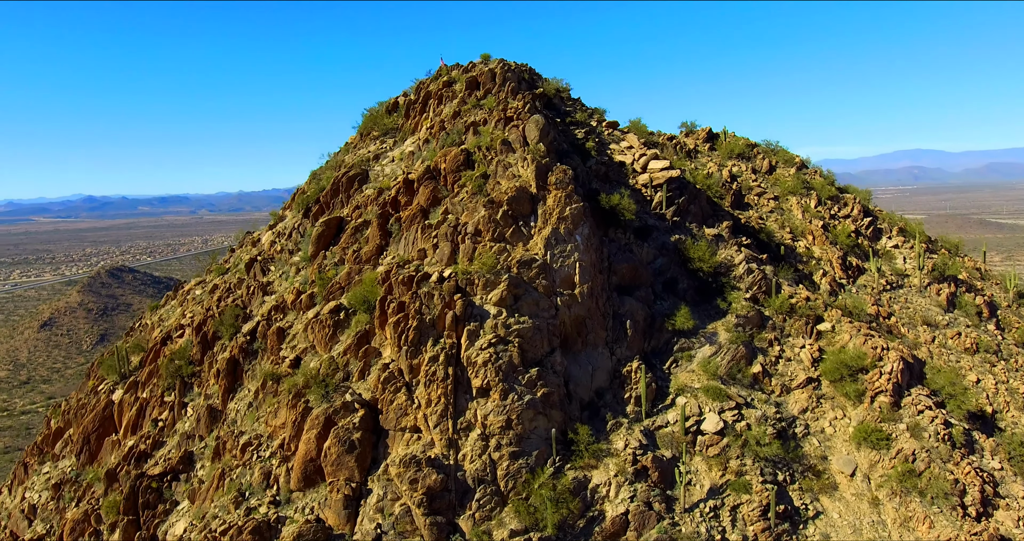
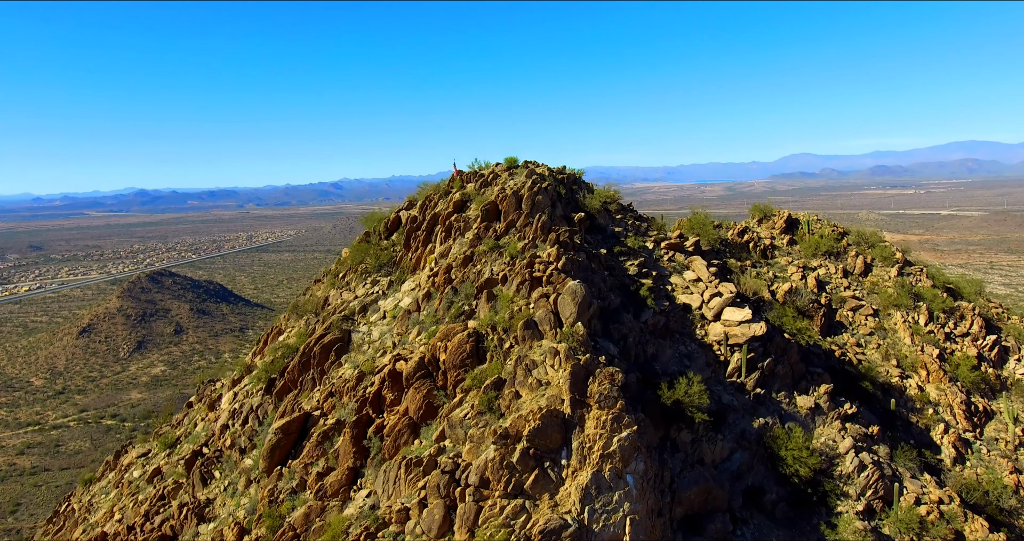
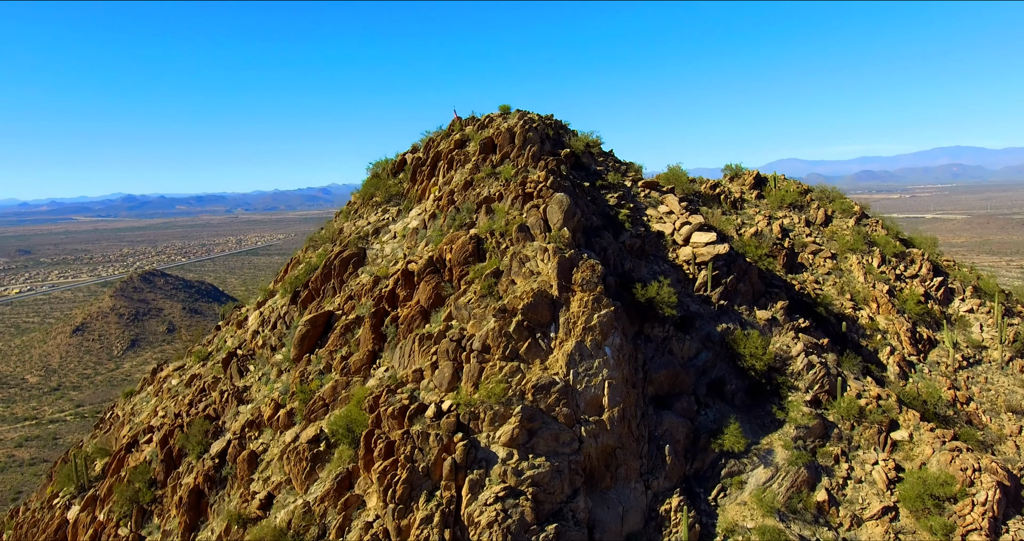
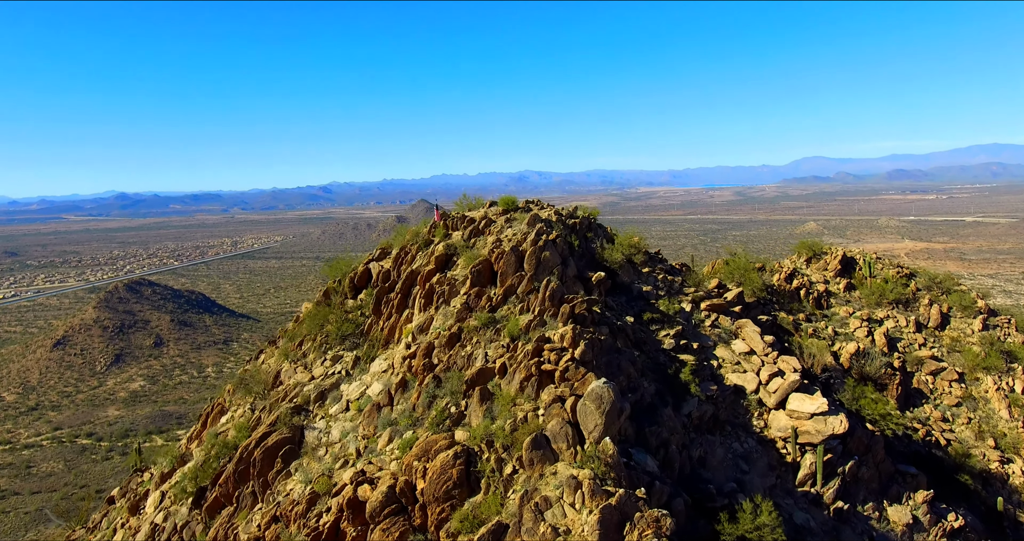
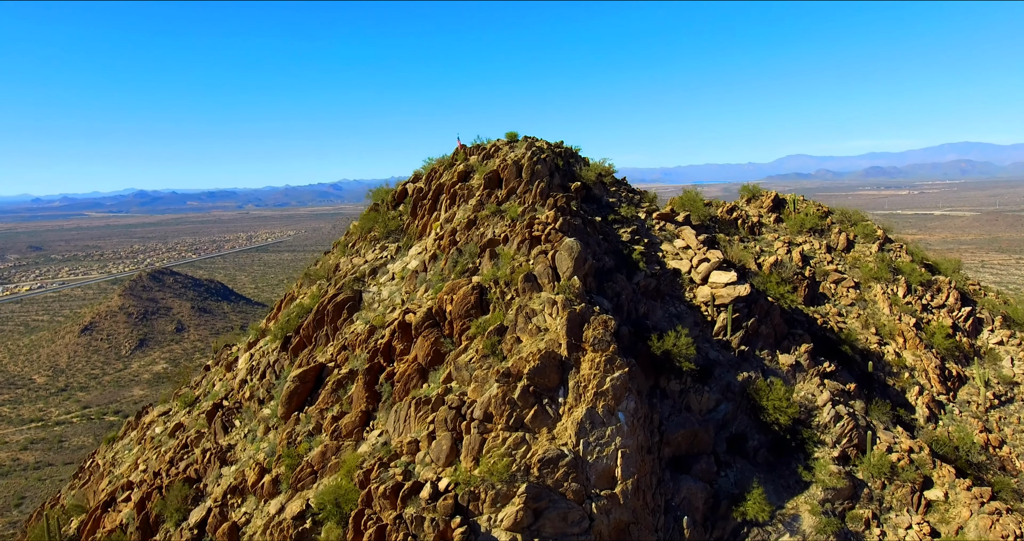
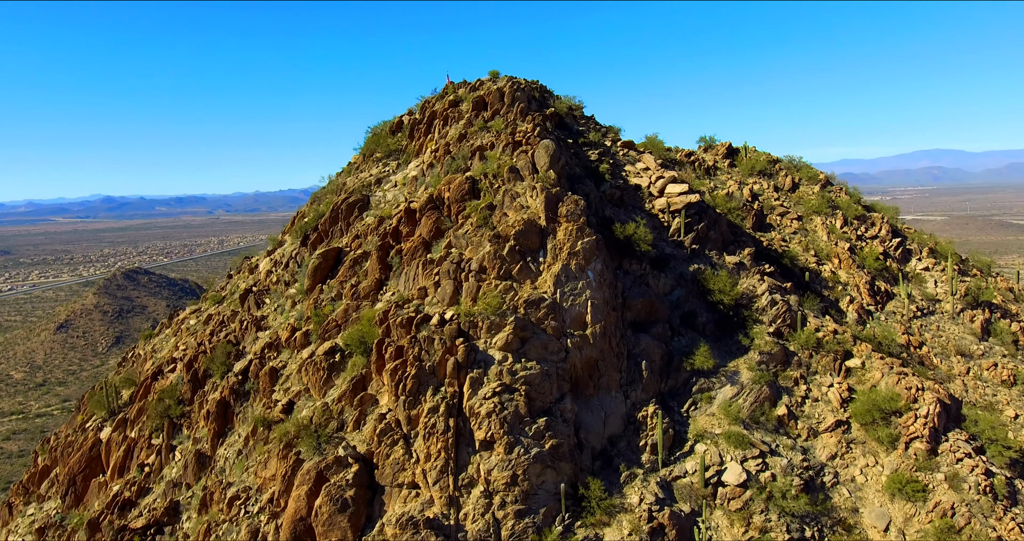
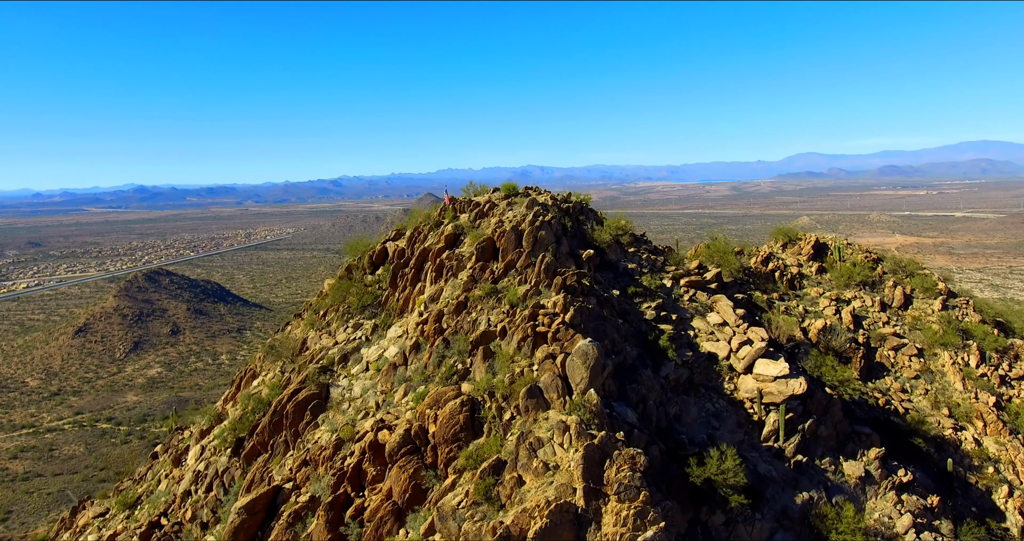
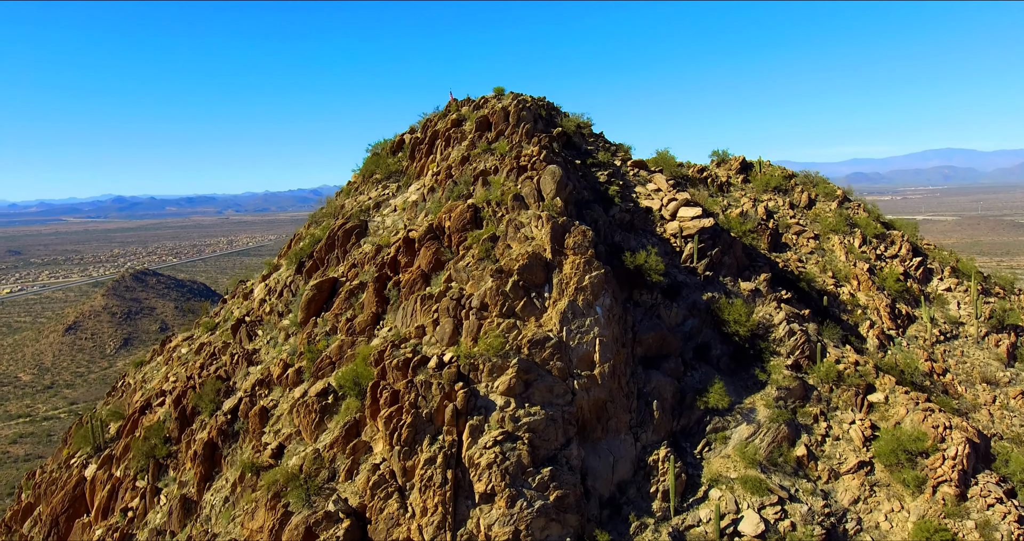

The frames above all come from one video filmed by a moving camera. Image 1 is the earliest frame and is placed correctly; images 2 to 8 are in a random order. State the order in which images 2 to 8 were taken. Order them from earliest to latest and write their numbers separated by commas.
6, 8, 3, 5, 2, 7, 4
